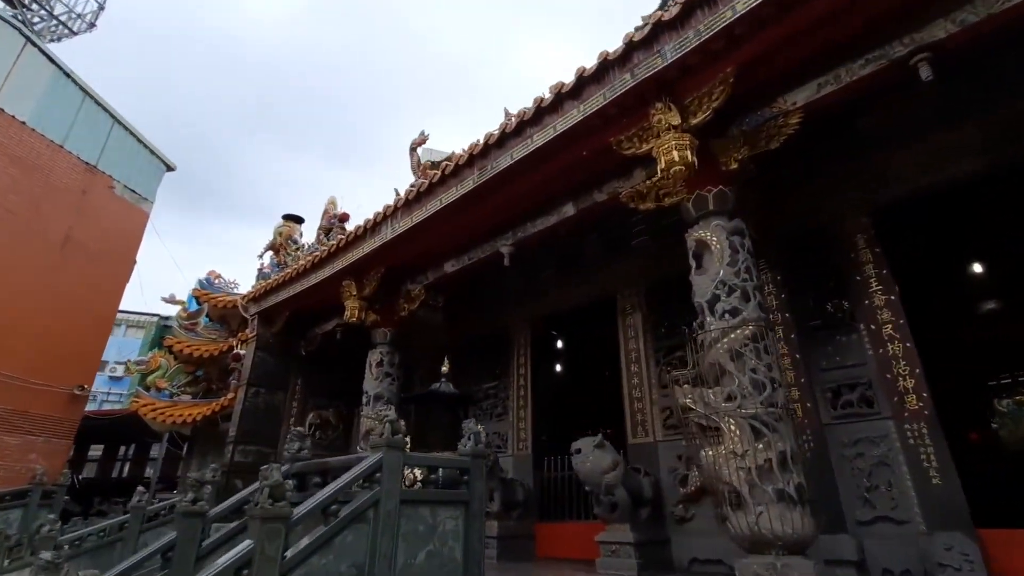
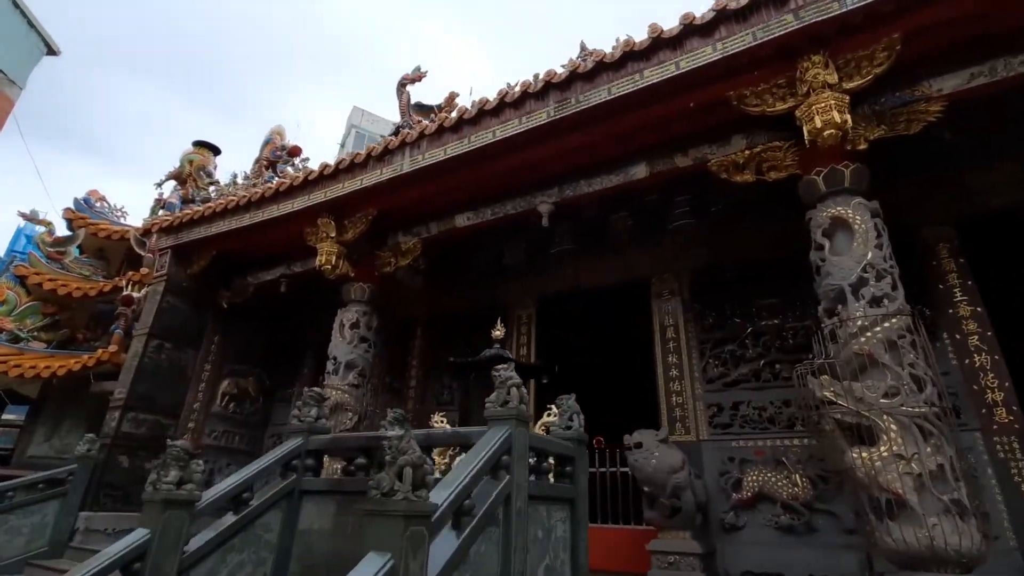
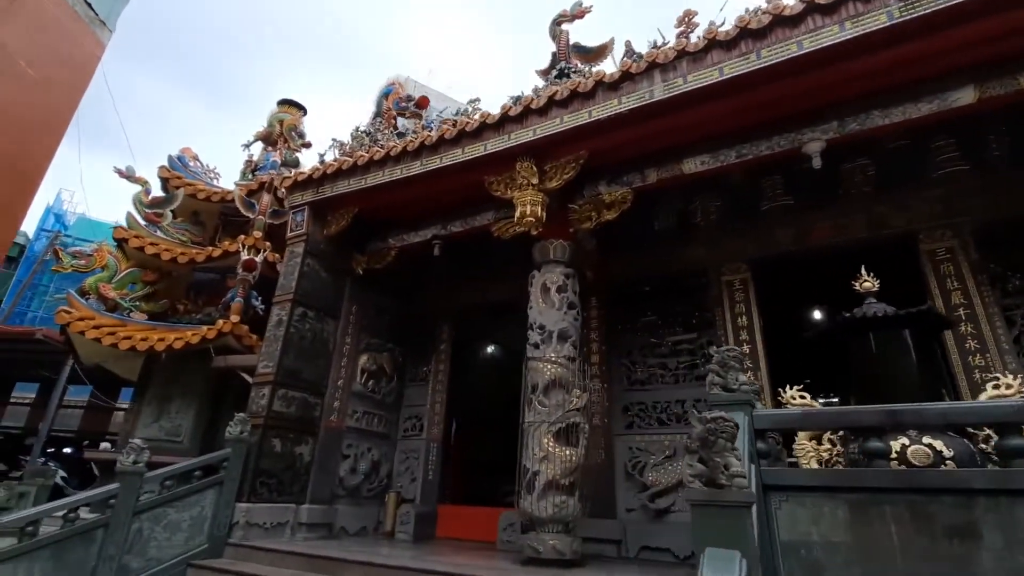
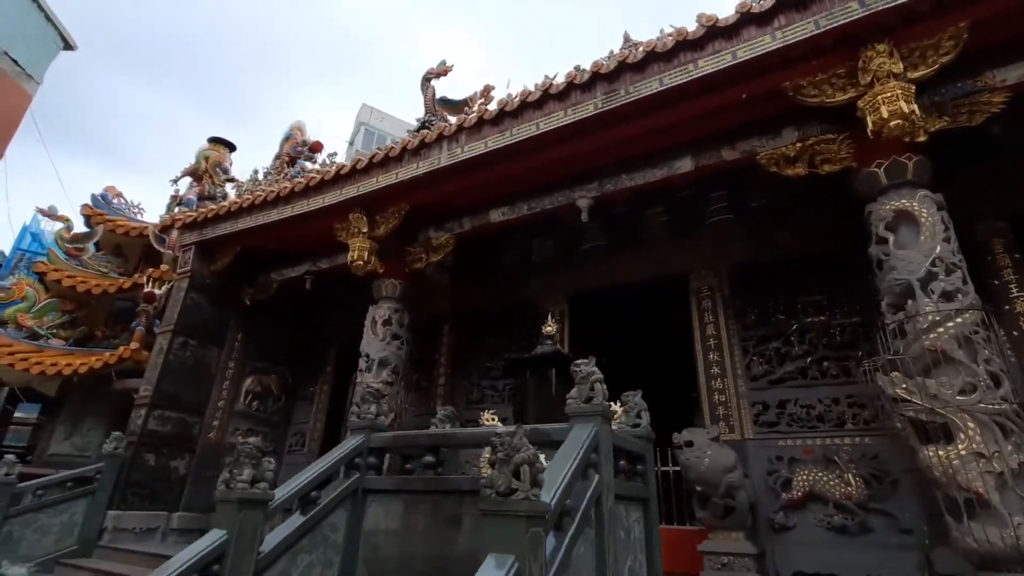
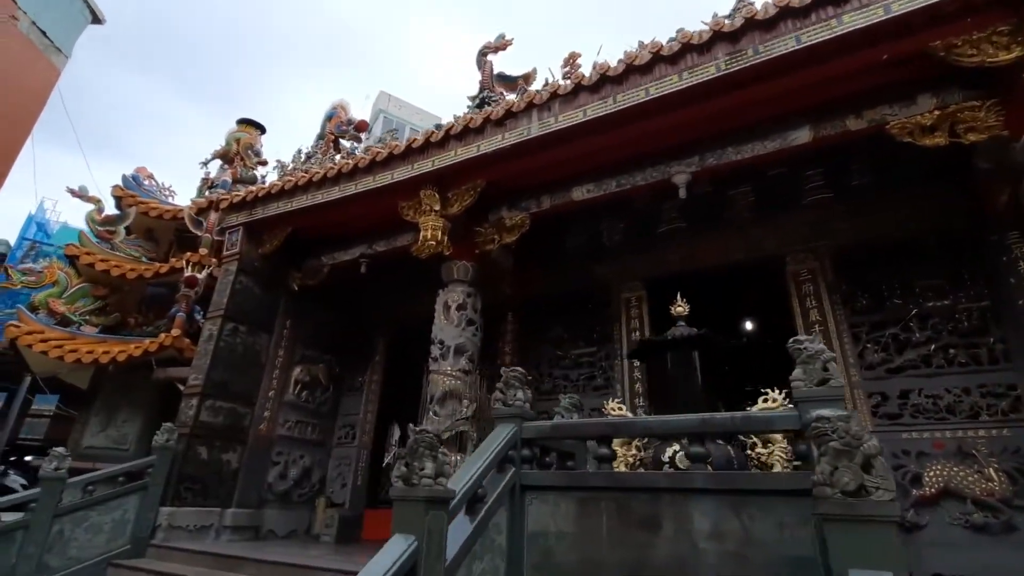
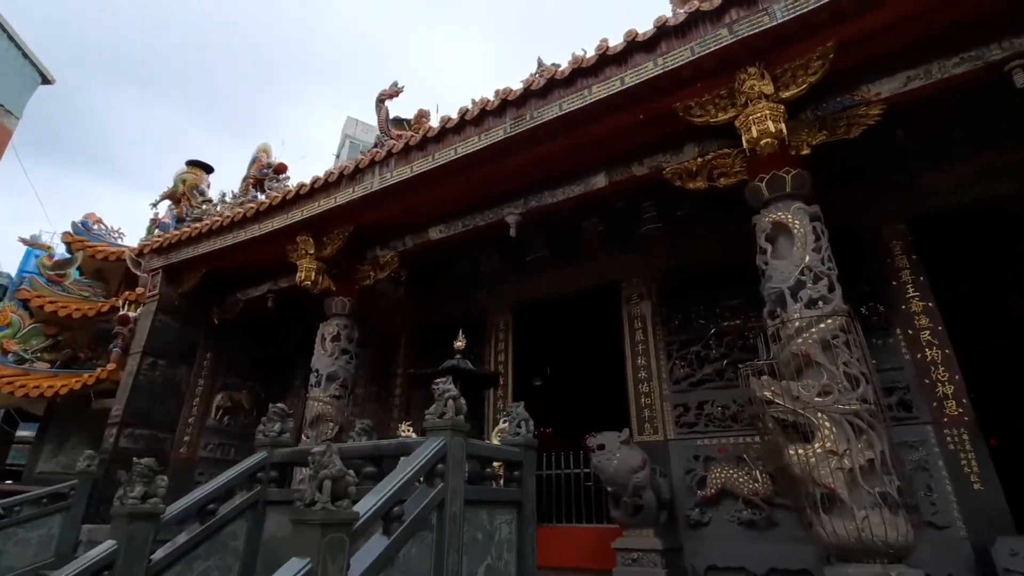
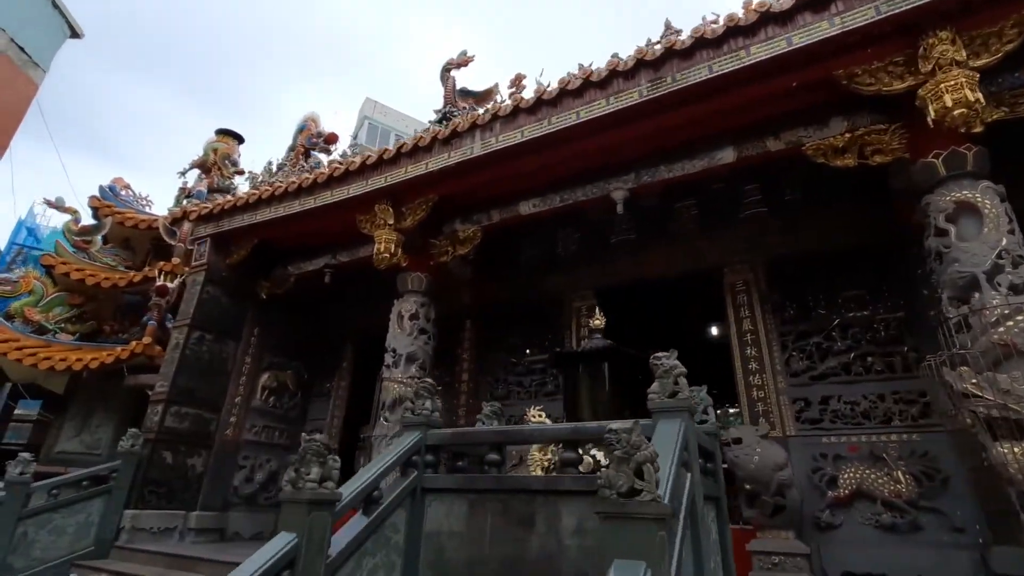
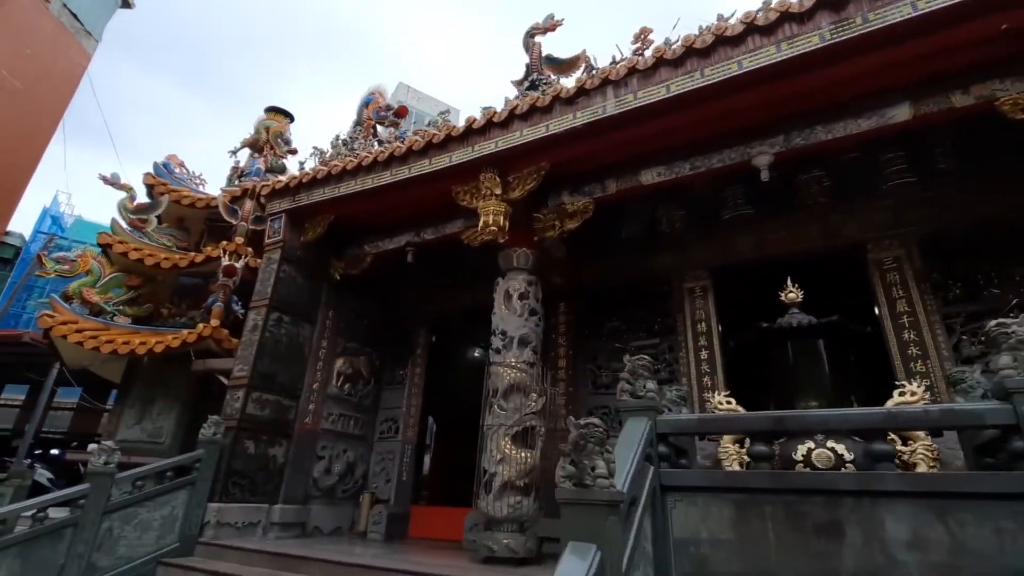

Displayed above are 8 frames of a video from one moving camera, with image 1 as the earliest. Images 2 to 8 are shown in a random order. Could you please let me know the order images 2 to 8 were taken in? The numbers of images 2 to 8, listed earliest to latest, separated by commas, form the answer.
6, 2, 4, 7, 5, 8, 3
